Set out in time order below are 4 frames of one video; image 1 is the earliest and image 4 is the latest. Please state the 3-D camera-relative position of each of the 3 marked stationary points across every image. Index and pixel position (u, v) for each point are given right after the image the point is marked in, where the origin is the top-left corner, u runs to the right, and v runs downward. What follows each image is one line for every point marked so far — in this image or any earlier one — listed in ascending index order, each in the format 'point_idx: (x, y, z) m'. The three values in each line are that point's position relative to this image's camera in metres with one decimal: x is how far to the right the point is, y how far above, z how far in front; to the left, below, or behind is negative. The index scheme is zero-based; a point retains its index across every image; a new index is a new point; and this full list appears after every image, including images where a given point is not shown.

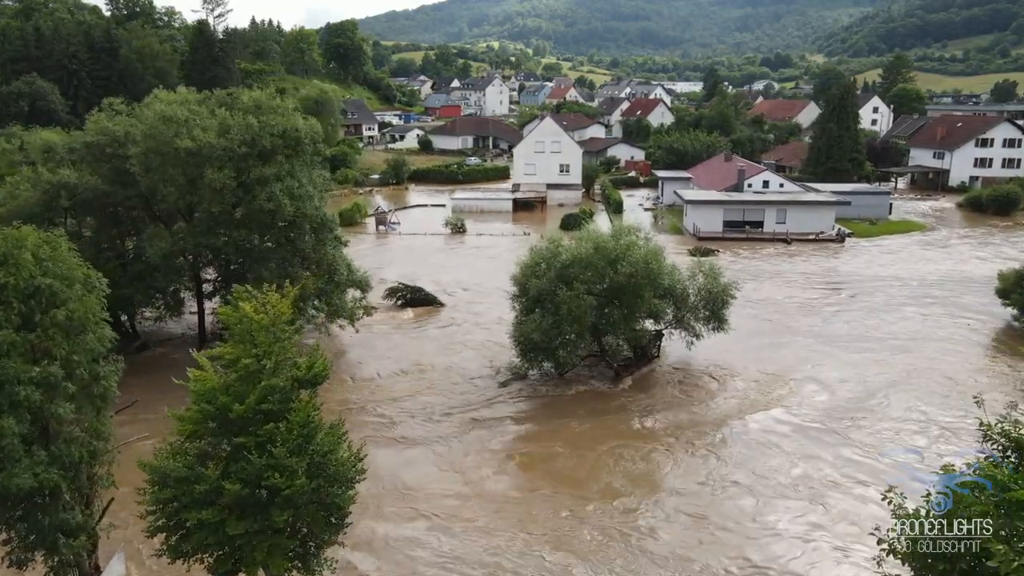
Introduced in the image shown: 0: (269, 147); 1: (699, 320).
0: (-4.2, +2.4, +17.7) m
1: (+3.4, -0.6, +18.6) m
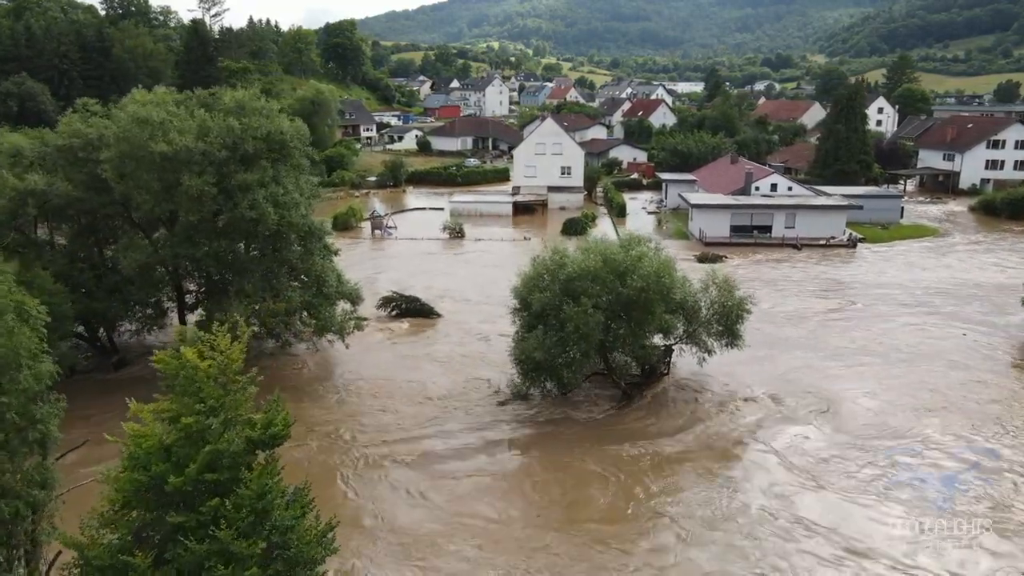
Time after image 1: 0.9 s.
0: (-4.2, +2.2, +16.6) m
1: (+3.4, -0.8, +17.4) m
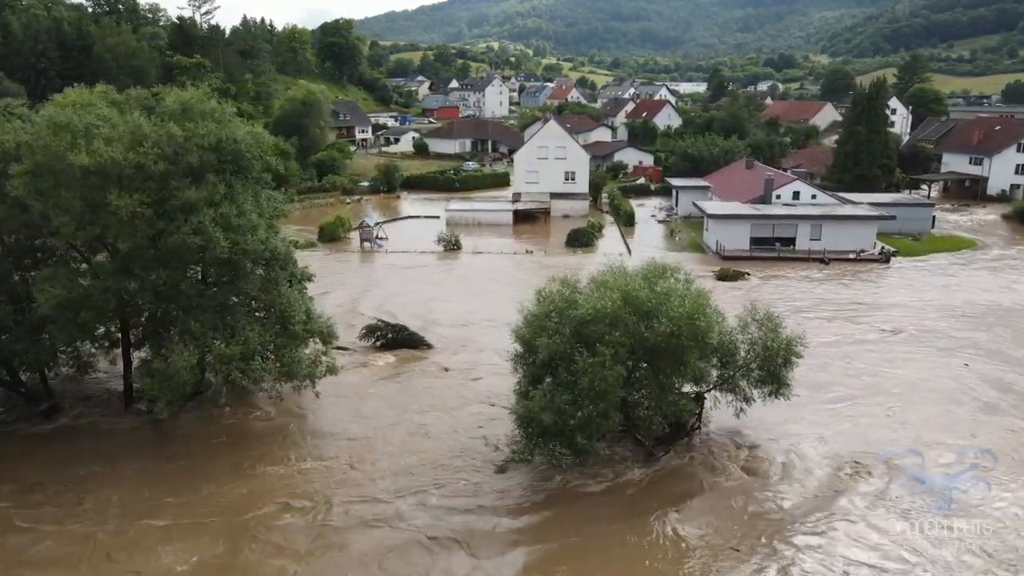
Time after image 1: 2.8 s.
0: (-4.2, +1.6, +13.7) m
1: (+3.4, -1.4, +14.5) m
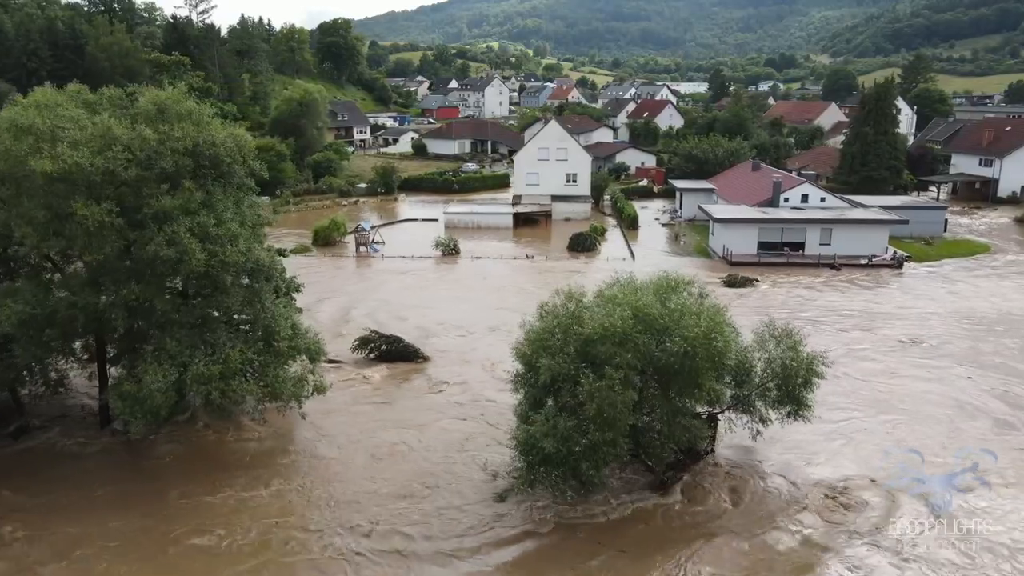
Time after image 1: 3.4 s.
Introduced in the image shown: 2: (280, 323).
0: (-4.2, +1.5, +12.7) m
1: (+3.4, -1.5, +13.5) m
2: (-3.2, -0.5, +14.3) m
